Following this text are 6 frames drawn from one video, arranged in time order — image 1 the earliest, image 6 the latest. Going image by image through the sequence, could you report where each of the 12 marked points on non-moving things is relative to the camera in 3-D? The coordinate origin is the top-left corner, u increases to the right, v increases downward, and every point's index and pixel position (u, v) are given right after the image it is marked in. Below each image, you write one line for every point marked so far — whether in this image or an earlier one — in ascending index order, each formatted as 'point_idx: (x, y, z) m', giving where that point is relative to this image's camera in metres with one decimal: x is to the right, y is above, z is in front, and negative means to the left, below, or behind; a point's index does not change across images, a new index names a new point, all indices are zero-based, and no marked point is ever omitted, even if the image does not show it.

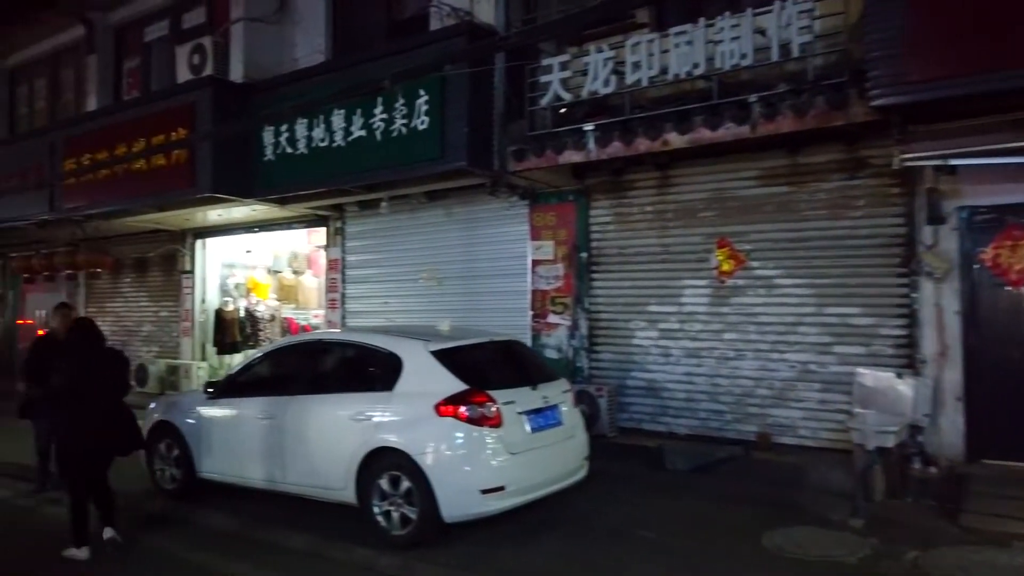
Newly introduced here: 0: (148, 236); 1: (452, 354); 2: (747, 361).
0: (-7.0, +1.0, +14.8) m
1: (-0.5, -0.5, +5.9) m
2: (+2.5, -0.8, +8.0) m
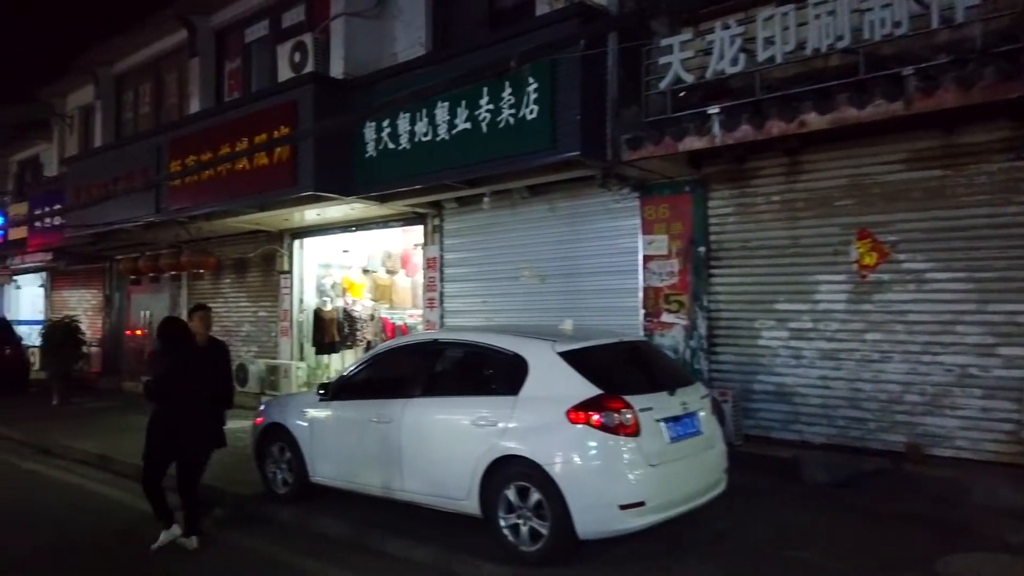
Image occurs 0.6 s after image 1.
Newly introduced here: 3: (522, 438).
0: (-5.1, +1.0, +14.9) m
1: (+0.5, -0.5, +5.4) m
2: (+3.6, -0.7, +7.3) m
3: (+0.1, -1.0, +5.3) m
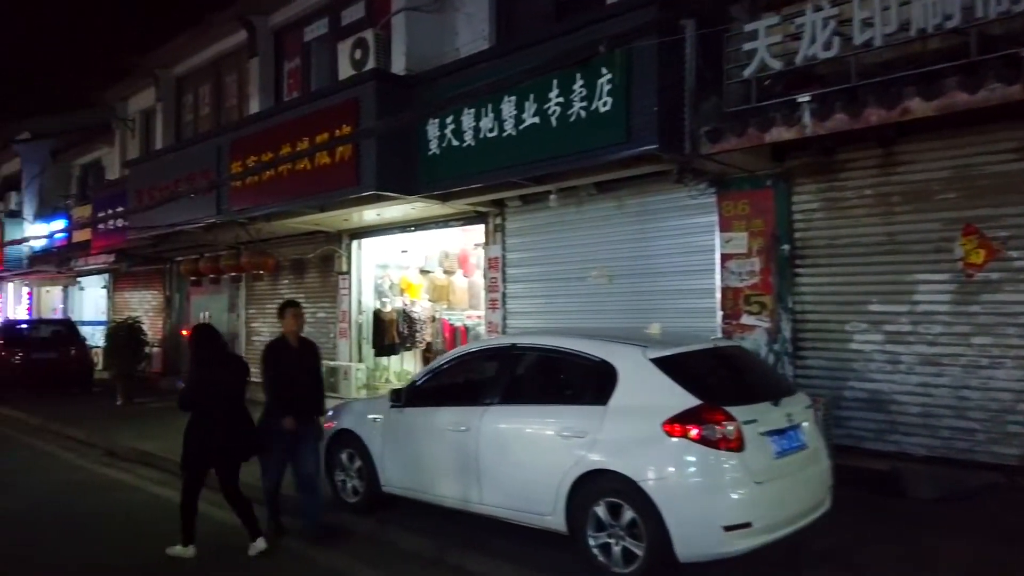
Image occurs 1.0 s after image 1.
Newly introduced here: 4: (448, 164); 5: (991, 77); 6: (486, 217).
0: (-4.0, +1.0, +14.9) m
1: (+1.1, -0.5, +5.1) m
2: (+4.3, -0.7, +6.7) m
3: (+0.6, -1.0, +4.9) m
4: (-0.8, +1.5, +9.4) m
5: (+3.7, +1.6, +5.9) m
6: (-0.4, +1.1, +11.5) m
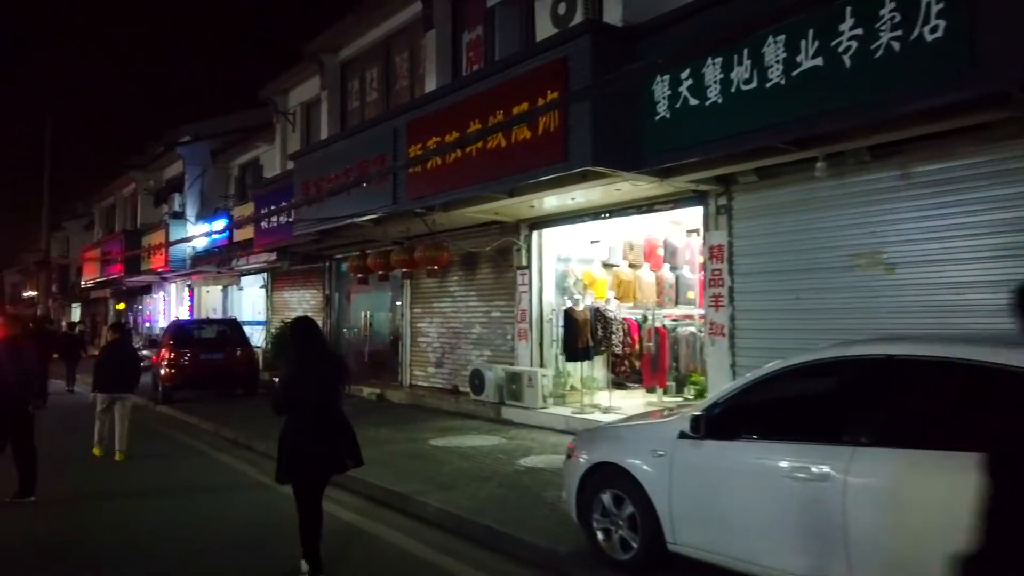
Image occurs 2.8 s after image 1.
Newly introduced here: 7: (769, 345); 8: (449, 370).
0: (-0.6, +1.0, +13.6) m
1: (+2.9, -0.4, +3.1) m
2: (+6.3, -0.6, +4.2) m
3: (+2.4, -1.0, +3.0) m
4: (+1.7, +1.6, +7.7) m
5: (+5.6, +1.7, +3.6) m
6: (+2.4, +1.1, +9.7) m
7: (+3.0, -0.7, +8.9) m
8: (-1.2, -1.5, +14.3) m
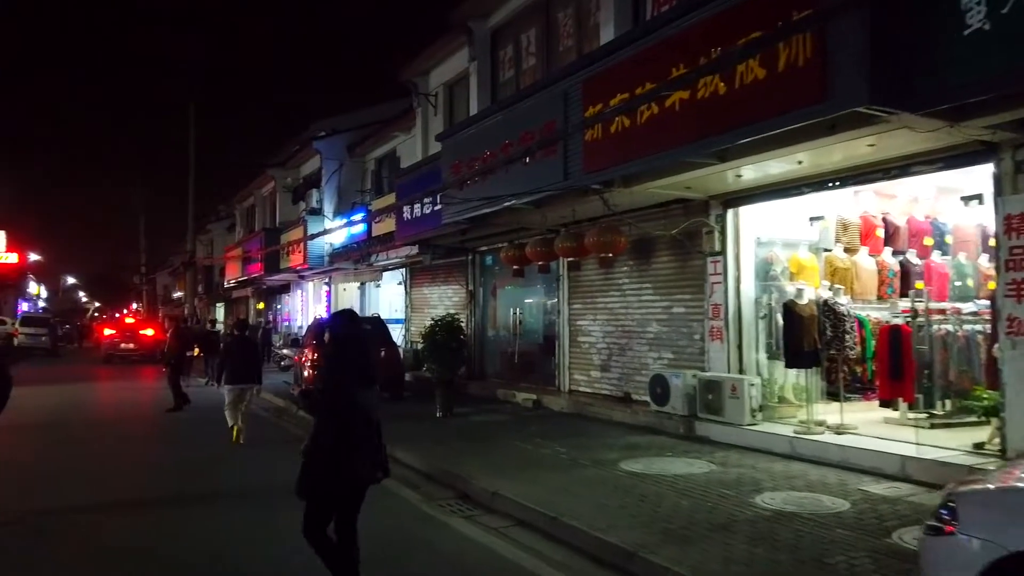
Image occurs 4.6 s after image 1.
0: (+2.2, +1.2, +11.6) m
1: (+4.0, -0.3, +0.7) m
2: (+7.6, -0.4, +1.3) m
3: (+3.6, -0.8, +0.7) m
4: (+3.5, +1.7, +5.4) m
5: (+6.7, +1.9, +0.7) m
6: (+4.6, +1.3, +7.3) m
7: (+5.0, -0.5, +6.4) m
8: (+1.7, -1.4, +12.4) m
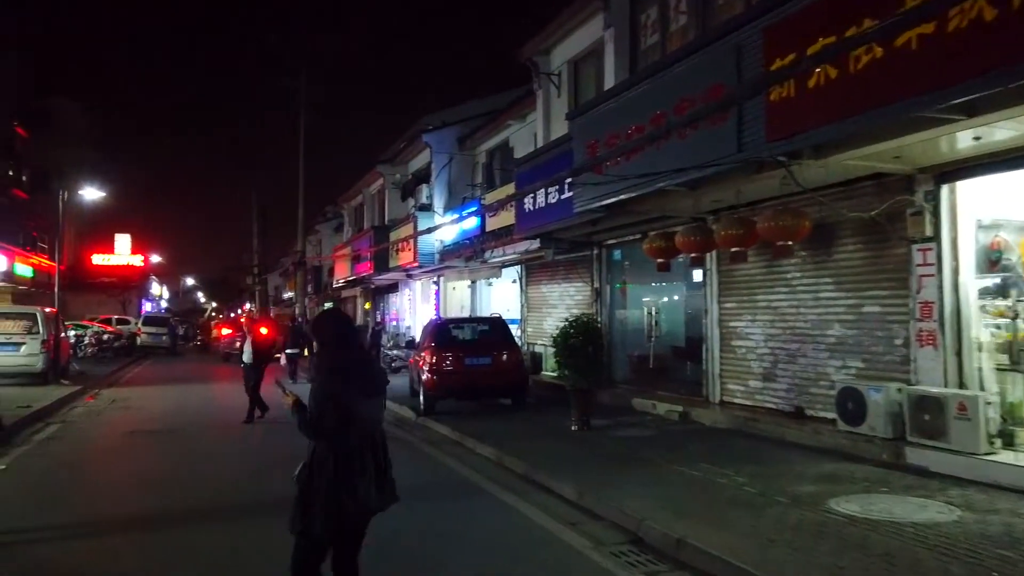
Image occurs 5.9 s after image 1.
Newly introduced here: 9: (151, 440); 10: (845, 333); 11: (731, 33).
0: (+4.1, +1.2, +9.7) m
1: (+4.6, -0.2, -1.4) m
2: (+8.2, -0.4, -1.2) m
3: (+4.1, -0.8, -1.3) m
4: (+4.7, +1.8, +3.4) m
5: (+7.3, +2.0, -1.7) m
6: (+6.0, +1.4, +5.1) m
7: (+6.2, -0.4, +4.2) m
8: (+3.8, -1.3, +10.5) m
9: (-5.7, -2.5, +12.2) m
10: (+4.2, -0.5, +9.6) m
11: (+2.4, +2.8, +8.4) m
